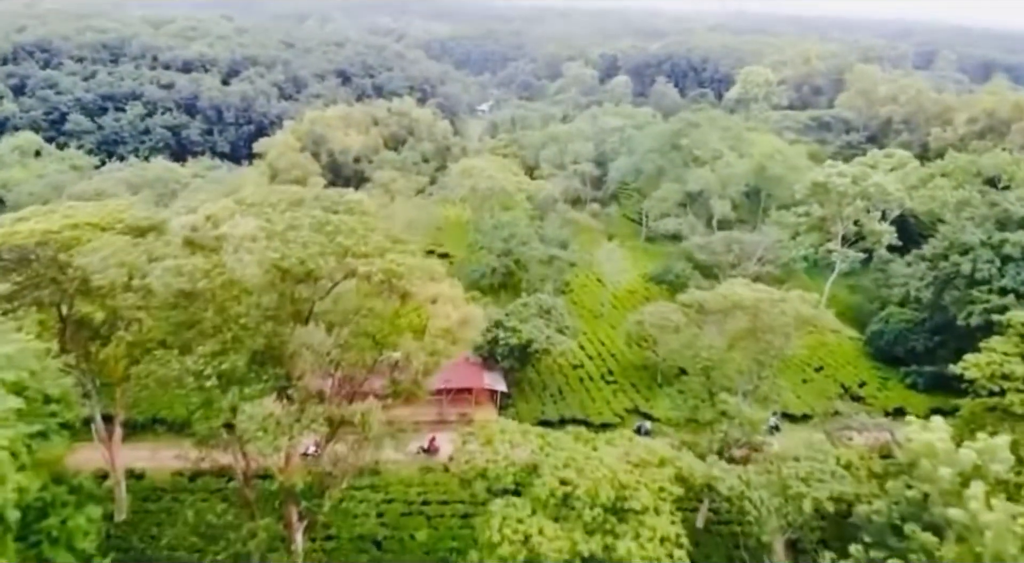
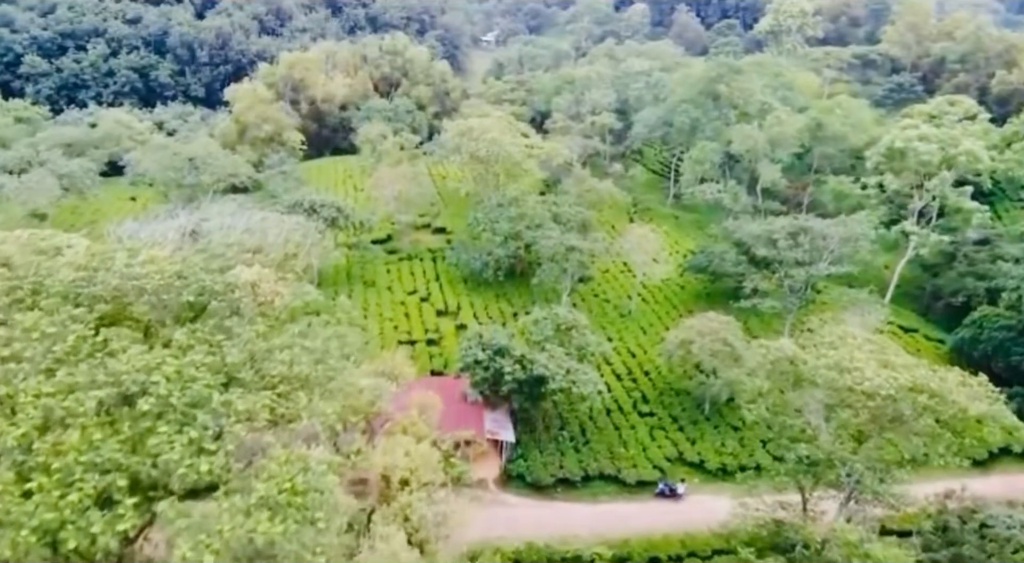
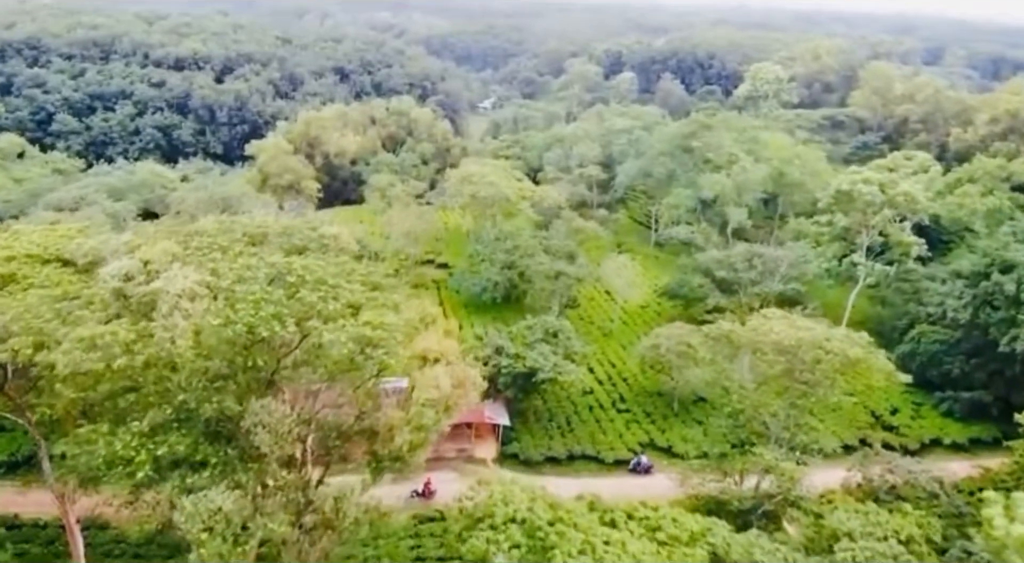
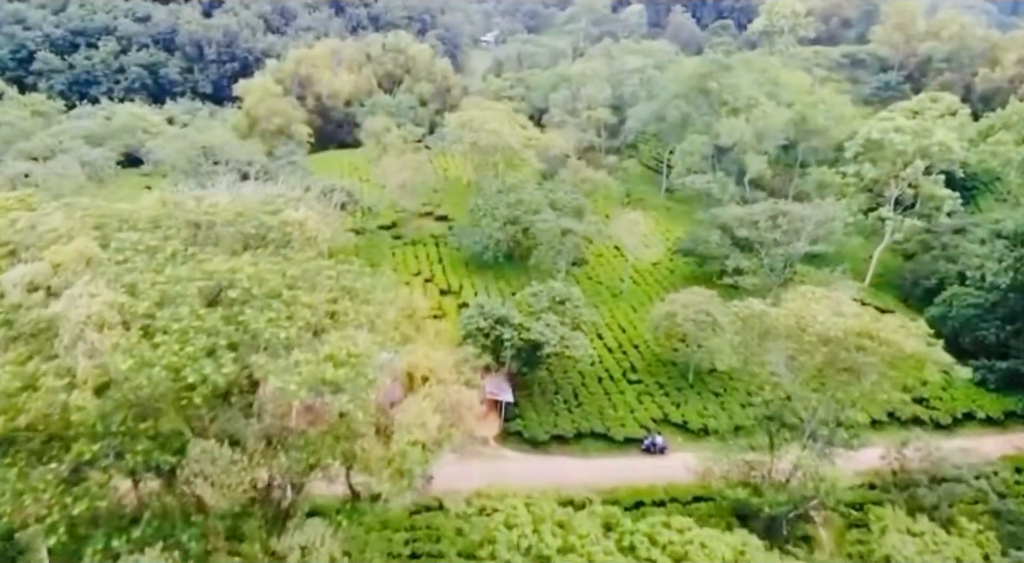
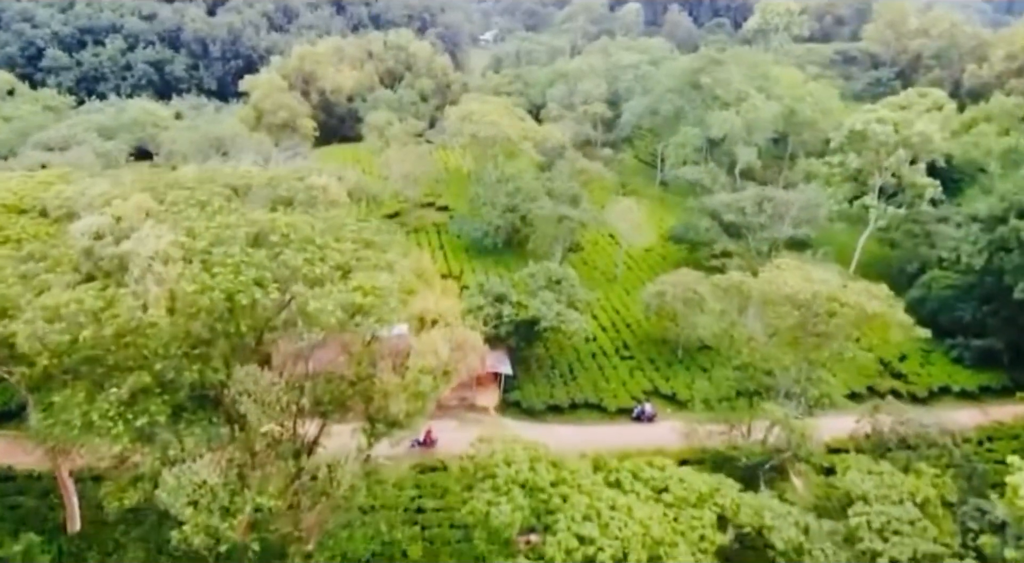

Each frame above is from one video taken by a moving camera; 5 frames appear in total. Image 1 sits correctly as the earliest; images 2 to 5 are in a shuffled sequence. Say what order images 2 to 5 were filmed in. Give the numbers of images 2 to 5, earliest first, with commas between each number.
3, 5, 4, 2
